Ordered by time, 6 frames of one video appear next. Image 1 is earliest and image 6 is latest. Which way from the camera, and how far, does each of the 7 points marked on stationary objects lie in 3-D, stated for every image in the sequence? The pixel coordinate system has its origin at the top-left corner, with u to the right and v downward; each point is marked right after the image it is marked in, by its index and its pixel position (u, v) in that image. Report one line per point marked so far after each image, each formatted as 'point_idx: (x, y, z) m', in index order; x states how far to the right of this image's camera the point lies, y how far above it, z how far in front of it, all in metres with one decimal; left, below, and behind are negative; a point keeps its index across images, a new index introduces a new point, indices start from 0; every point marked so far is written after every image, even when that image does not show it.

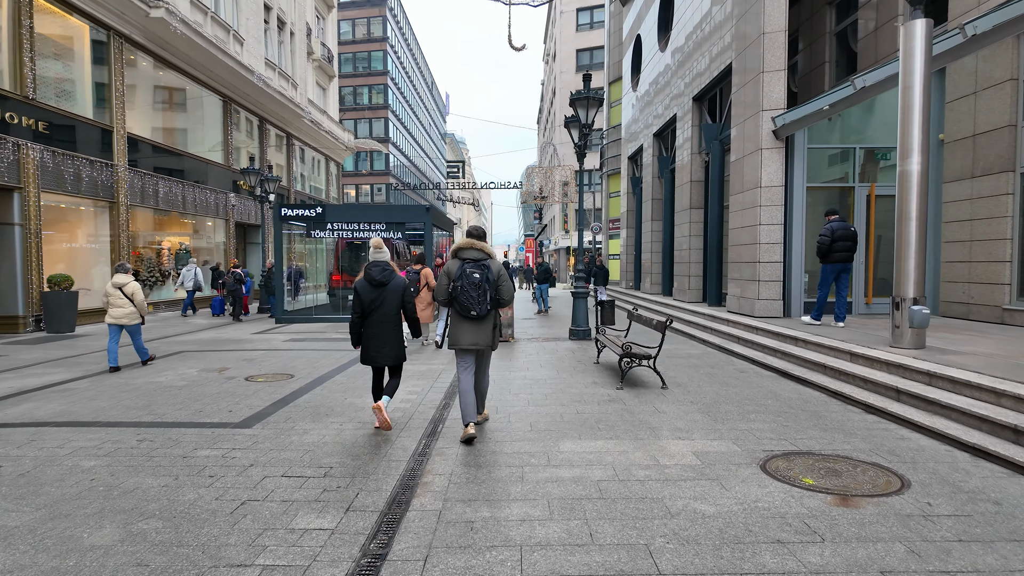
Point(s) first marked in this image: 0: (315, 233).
0: (-5.1, +1.4, +15.5) m
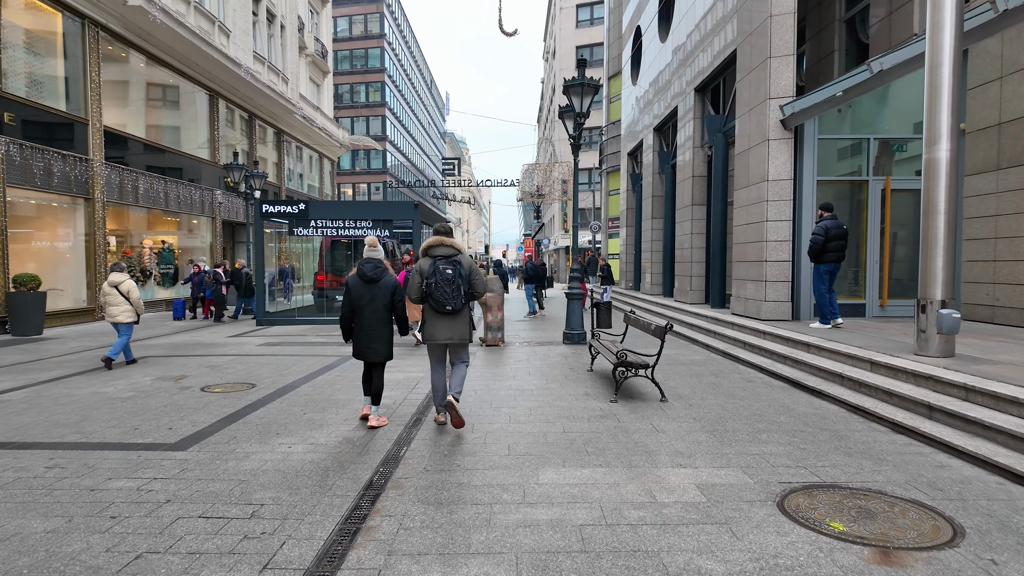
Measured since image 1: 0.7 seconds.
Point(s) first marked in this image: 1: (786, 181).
0: (-5.3, +1.4, +14.8) m
1: (+4.6, +1.8, +10.3) m
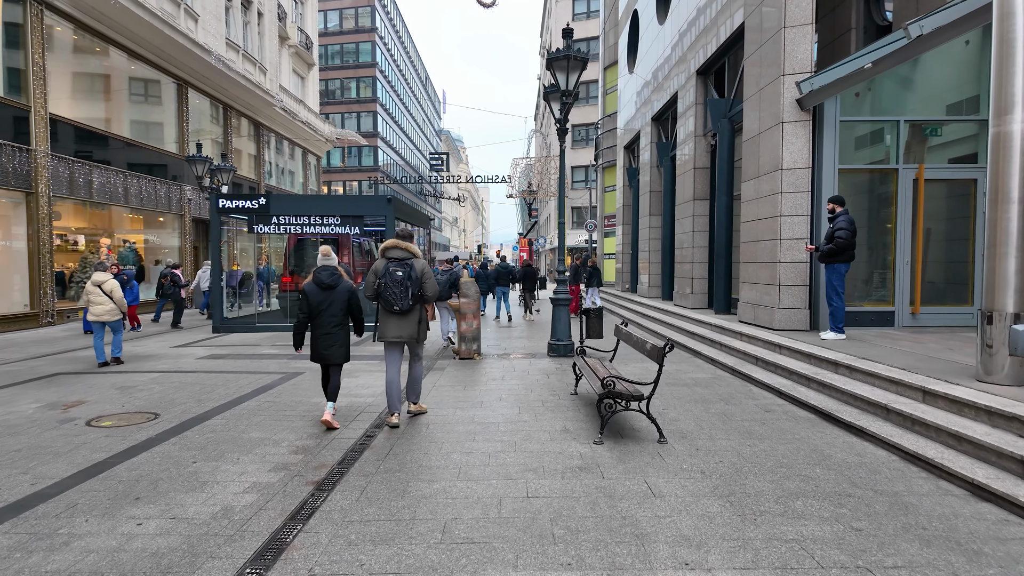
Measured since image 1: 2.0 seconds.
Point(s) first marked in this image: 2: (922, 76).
0: (-5.7, +1.3, +13.5) m
1: (+4.3, +1.8, +8.9) m
2: (+6.2, +3.2, +9.2) m
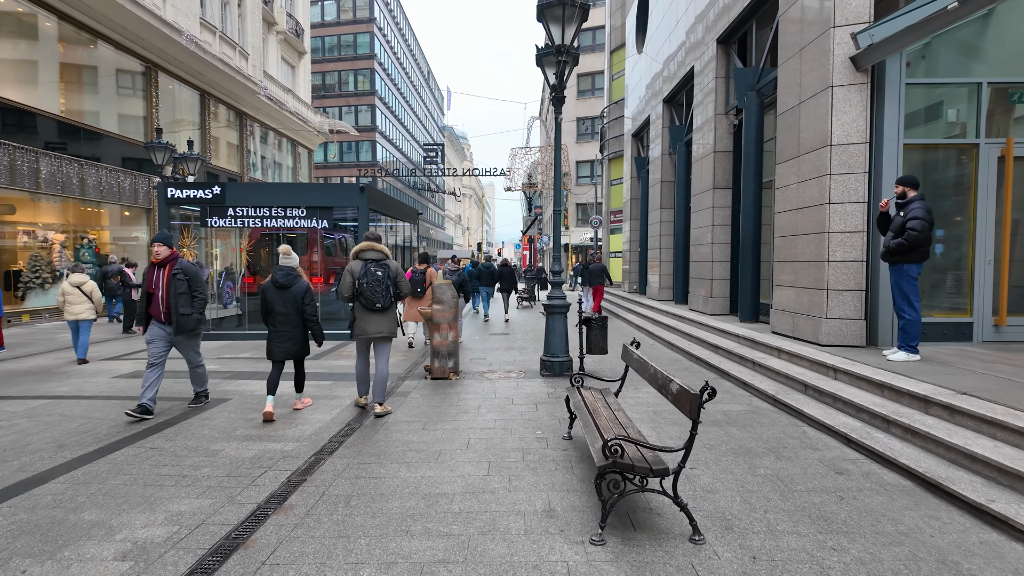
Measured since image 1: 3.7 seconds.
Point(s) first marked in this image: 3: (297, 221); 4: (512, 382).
0: (-5.8, +1.3, +11.8) m
1: (+4.1, +1.7, +7.1) m
2: (+6.0, +3.2, +7.4) m
3: (-4.2, +1.3, +11.8) m
4: (0.0, -1.2, +7.5) m
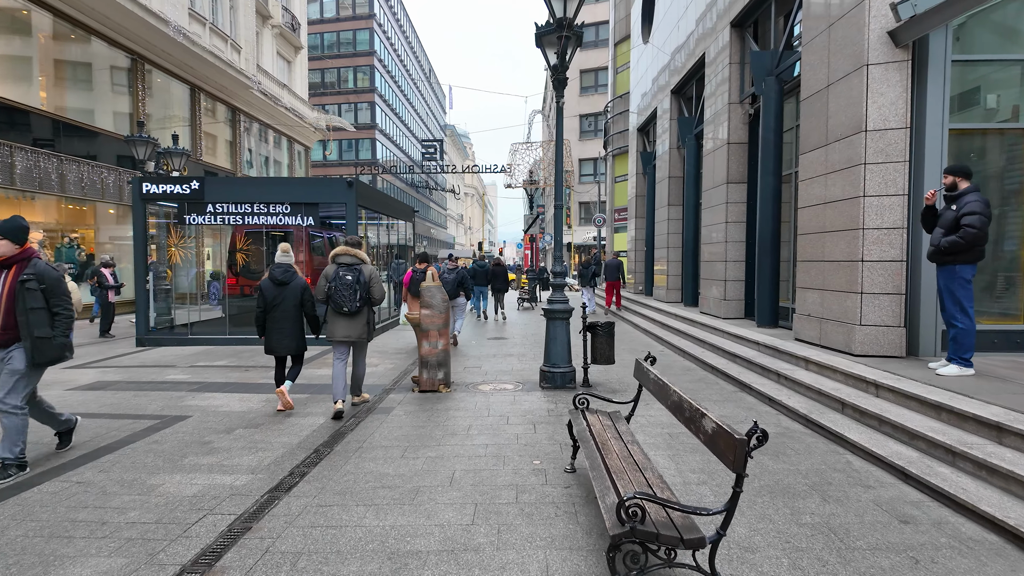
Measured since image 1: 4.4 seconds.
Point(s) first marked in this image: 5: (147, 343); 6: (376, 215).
0: (-5.8, +1.3, +11.0) m
1: (+4.0, +1.7, +6.4) m
2: (+6.0, +3.1, +6.6) m
3: (-4.2, +1.3, +11.1) m
4: (-0.1, -1.2, +6.7) m
5: (-6.7, -1.0, +11.2) m
6: (-3.0, +1.6, +13.3) m
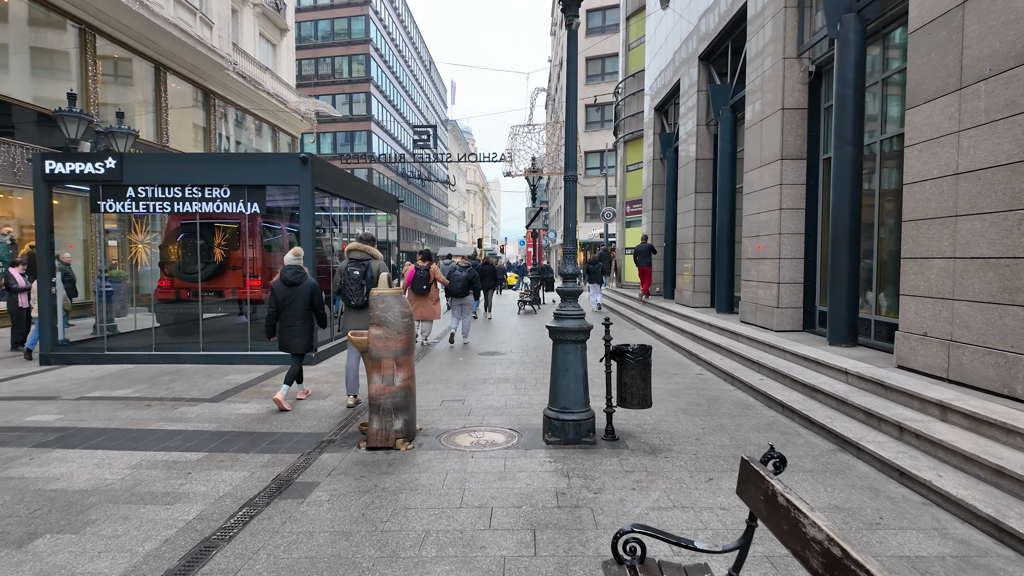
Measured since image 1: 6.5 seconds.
0: (-5.9, +1.2, +8.8) m
1: (+3.9, +1.6, +4.1) m
2: (+5.9, +3.0, +4.4) m
3: (-4.3, +1.2, +8.9) m
4: (-0.1, -1.3, +4.5) m
5: (-6.8, -1.1, +9.1) m
6: (-3.0, +1.5, +11.1) m
